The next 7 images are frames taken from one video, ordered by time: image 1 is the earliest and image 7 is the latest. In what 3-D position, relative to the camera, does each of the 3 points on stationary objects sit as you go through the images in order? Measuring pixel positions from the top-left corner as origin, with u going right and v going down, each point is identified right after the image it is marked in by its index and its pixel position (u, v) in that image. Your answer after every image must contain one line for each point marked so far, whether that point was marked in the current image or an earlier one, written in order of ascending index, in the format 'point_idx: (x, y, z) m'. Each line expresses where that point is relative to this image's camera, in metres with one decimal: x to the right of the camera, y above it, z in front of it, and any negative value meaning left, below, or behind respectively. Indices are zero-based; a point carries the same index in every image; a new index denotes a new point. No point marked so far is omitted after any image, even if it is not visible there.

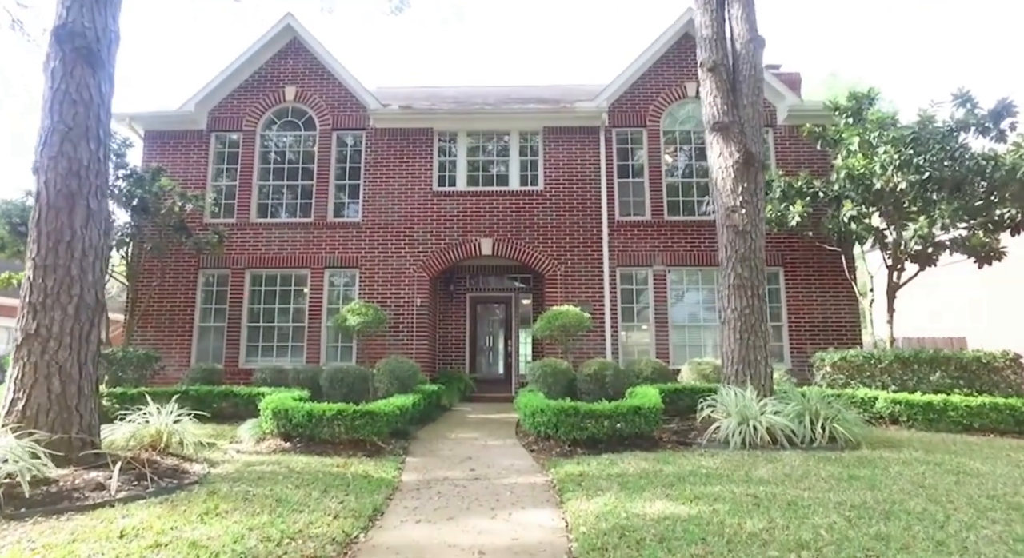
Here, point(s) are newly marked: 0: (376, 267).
0: (-3.2, +0.3, +11.6) m
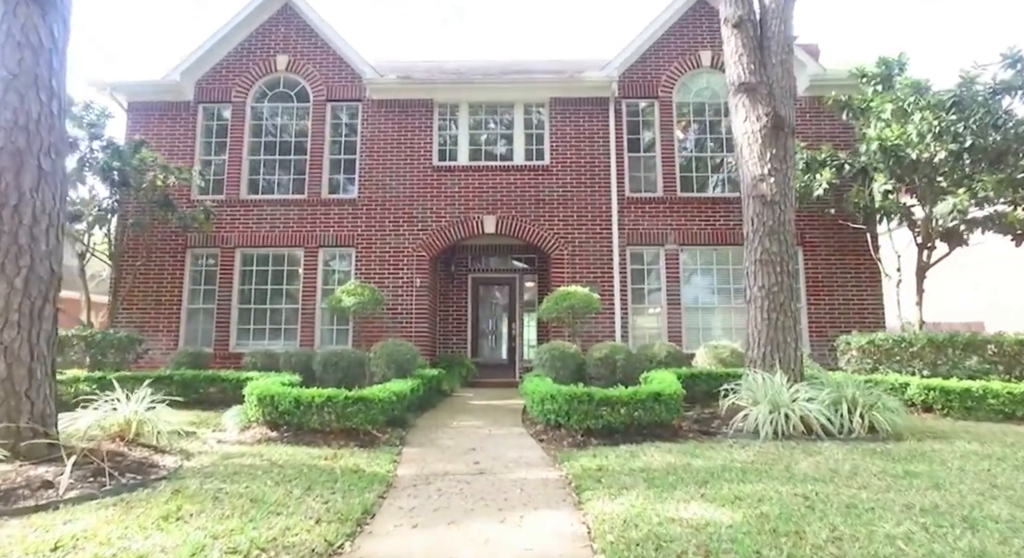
0: (-3.1, +0.7, +11.0) m
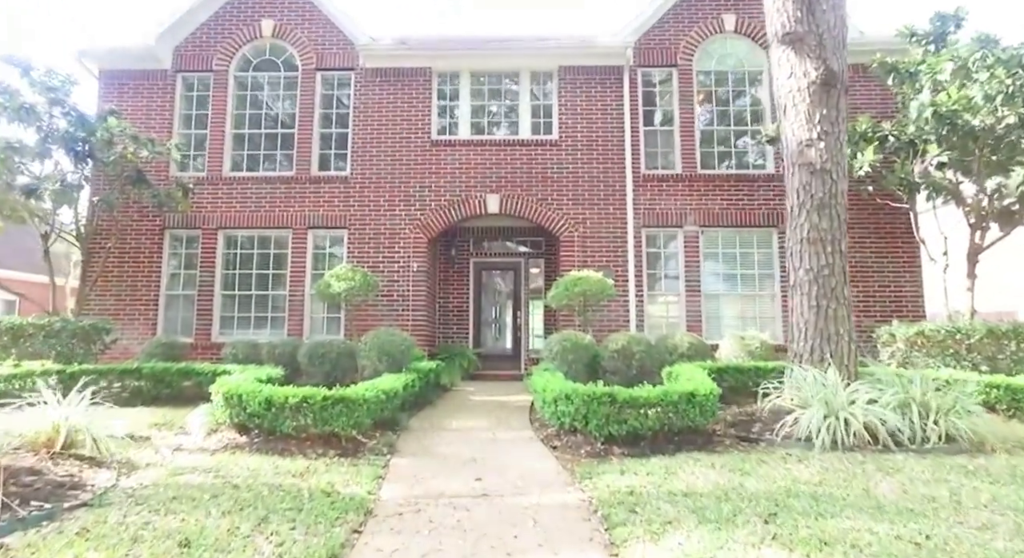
0: (-3.0, +1.1, +10.2) m
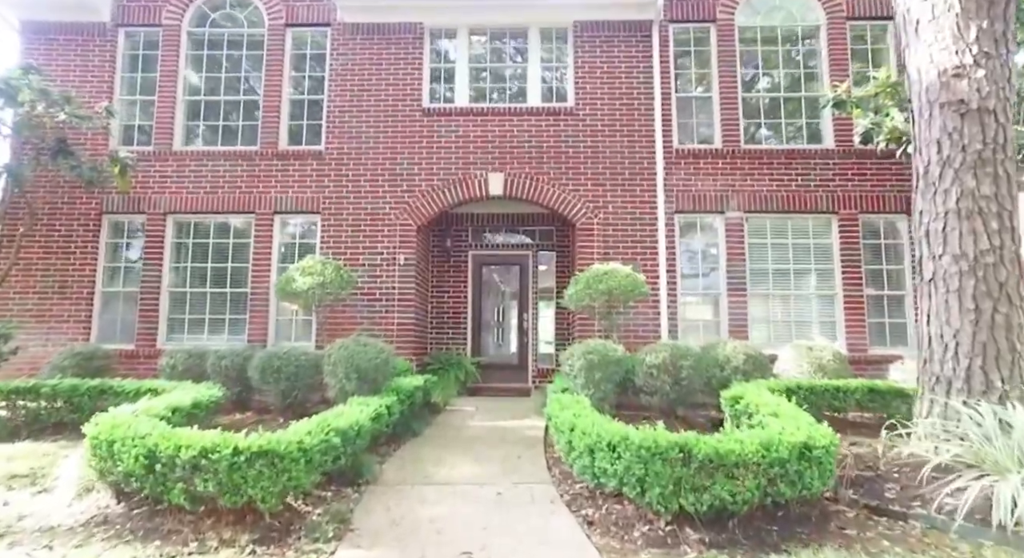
0: (-2.9, +1.1, +8.5) m
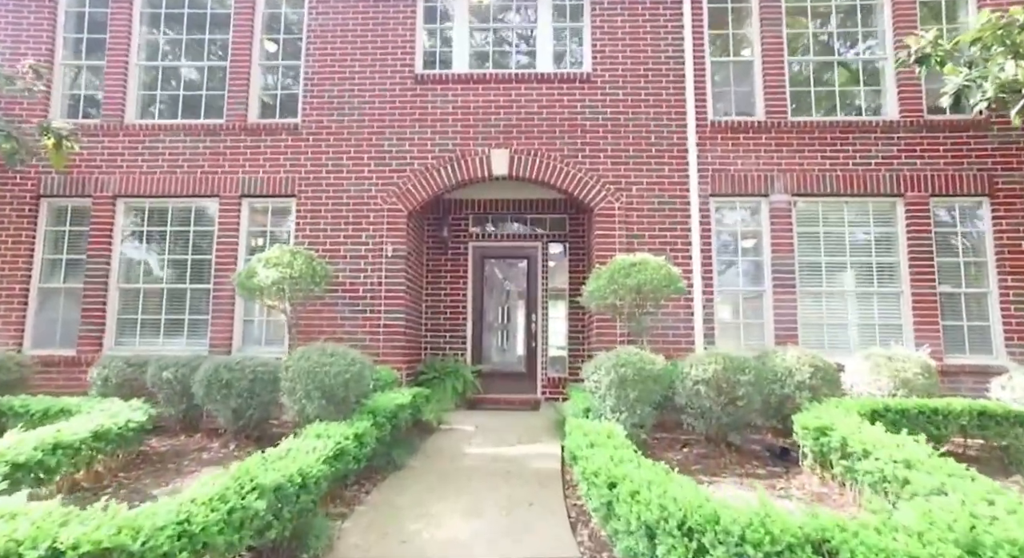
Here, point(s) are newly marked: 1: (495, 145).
0: (-2.8, +1.2, +7.3) m
1: (-0.2, +2.0, +7.3) m
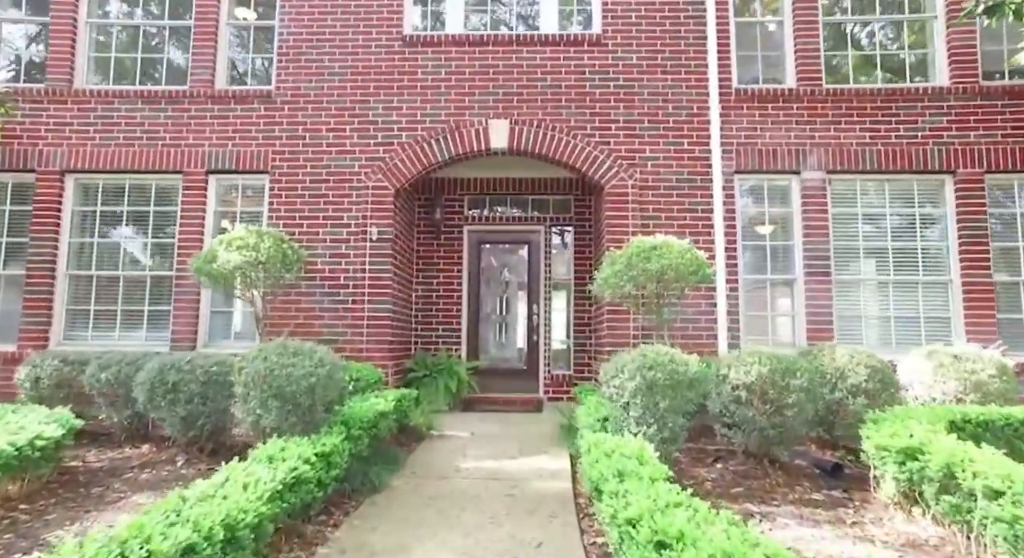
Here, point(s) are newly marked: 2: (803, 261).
0: (-2.8, +1.4, +6.4) m
1: (-0.2, +2.1, +6.5) m
2: (+3.7, +0.2, +6.3) m
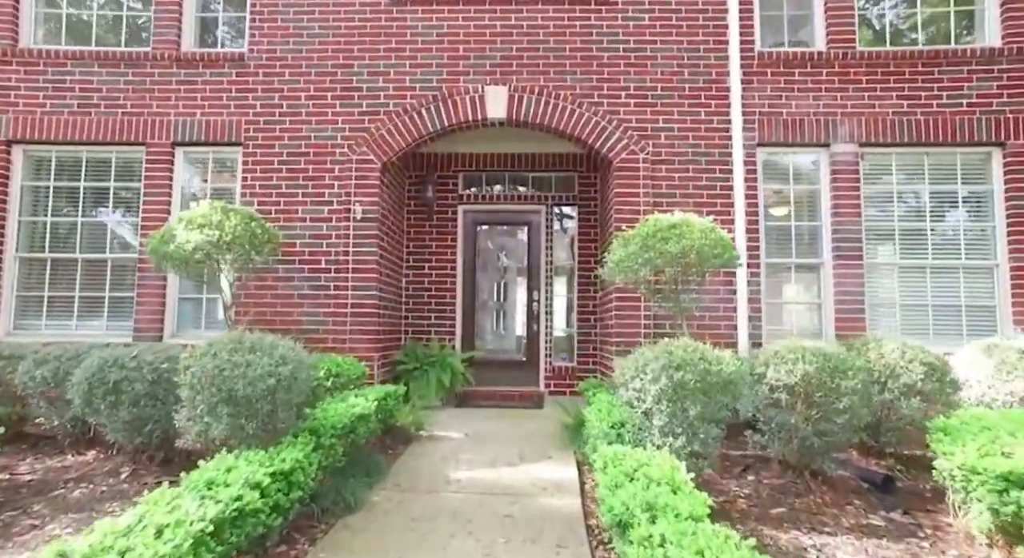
0: (-2.8, +1.6, +5.8) m
1: (-0.3, +2.3, +5.8) m
2: (+3.7, +0.4, +5.7) m
